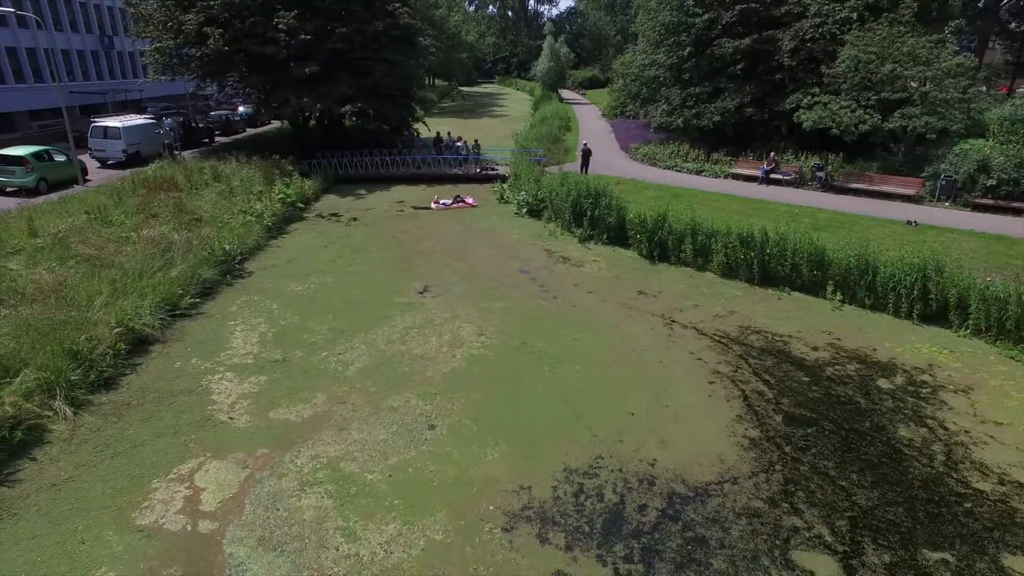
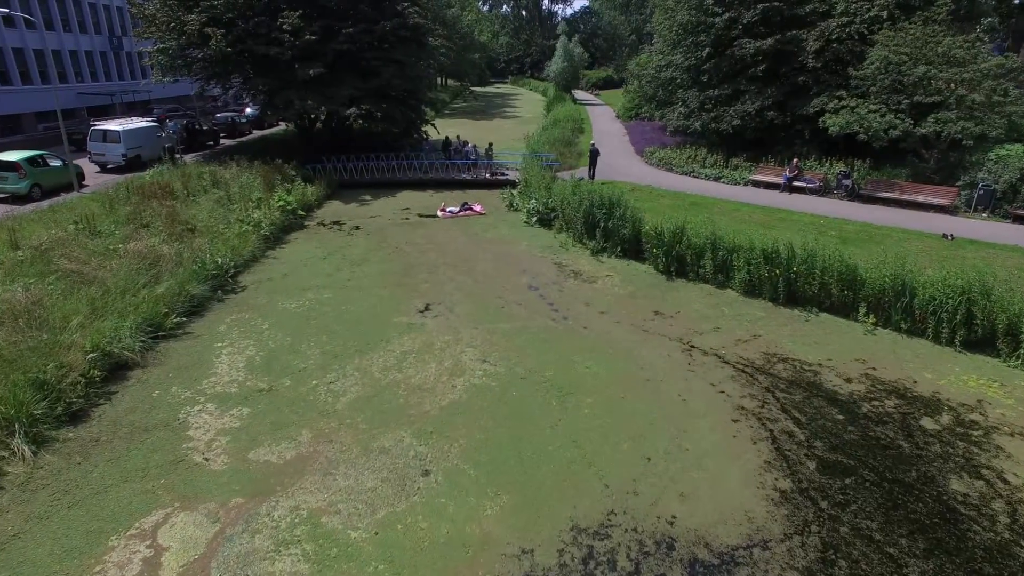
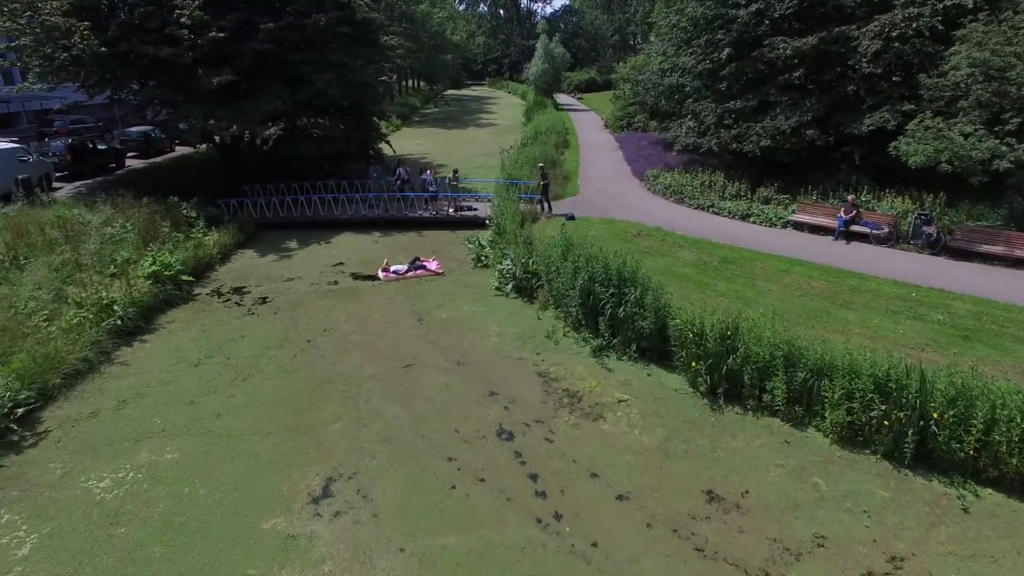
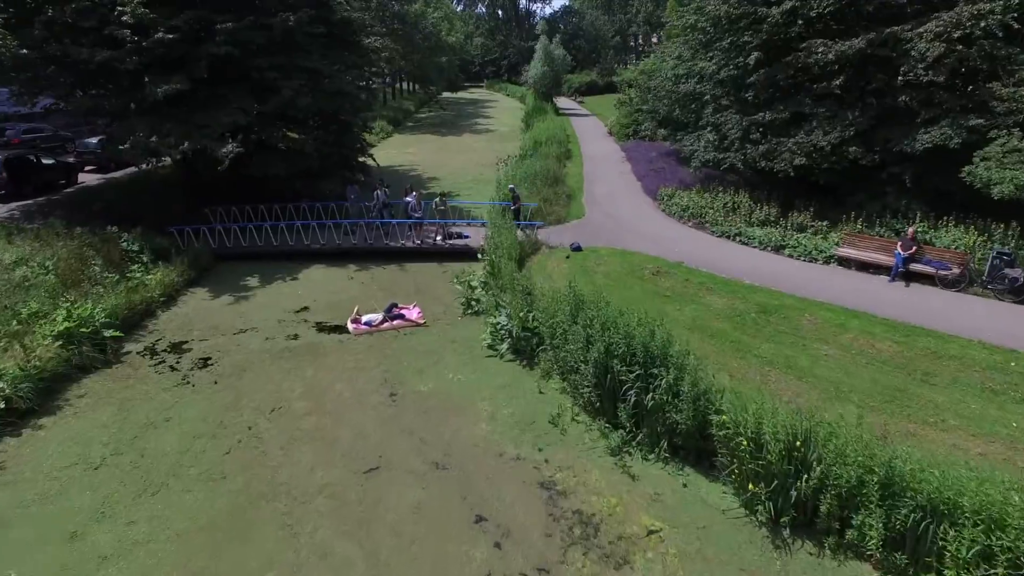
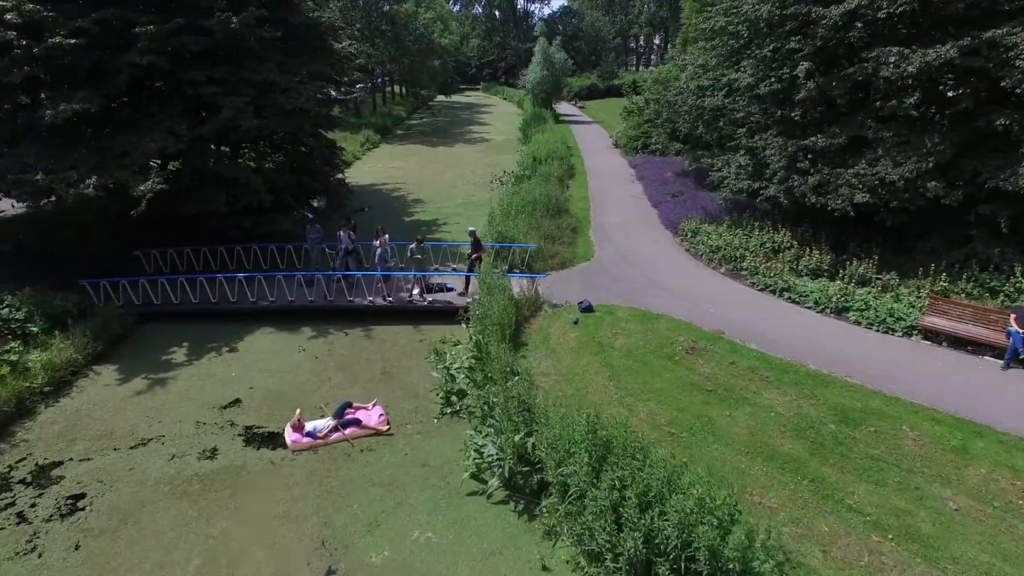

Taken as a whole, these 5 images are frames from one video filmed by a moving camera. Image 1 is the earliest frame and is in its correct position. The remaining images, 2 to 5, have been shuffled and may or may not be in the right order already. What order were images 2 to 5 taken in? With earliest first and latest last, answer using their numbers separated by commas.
2, 3, 4, 5
